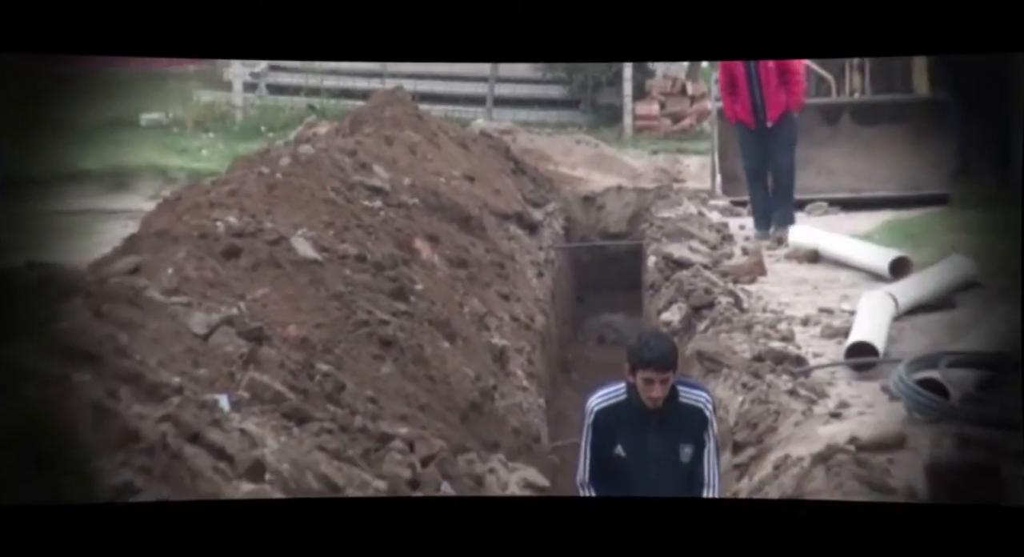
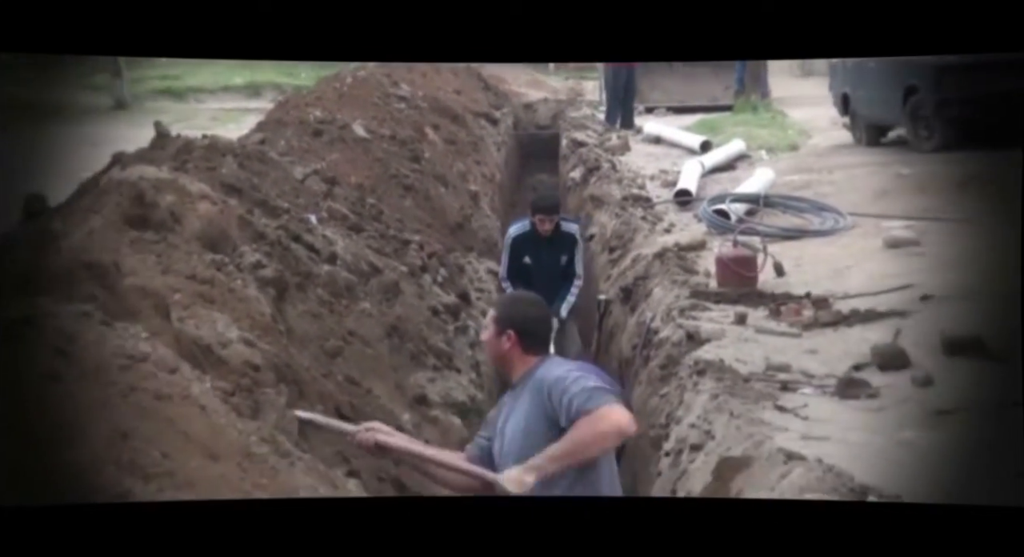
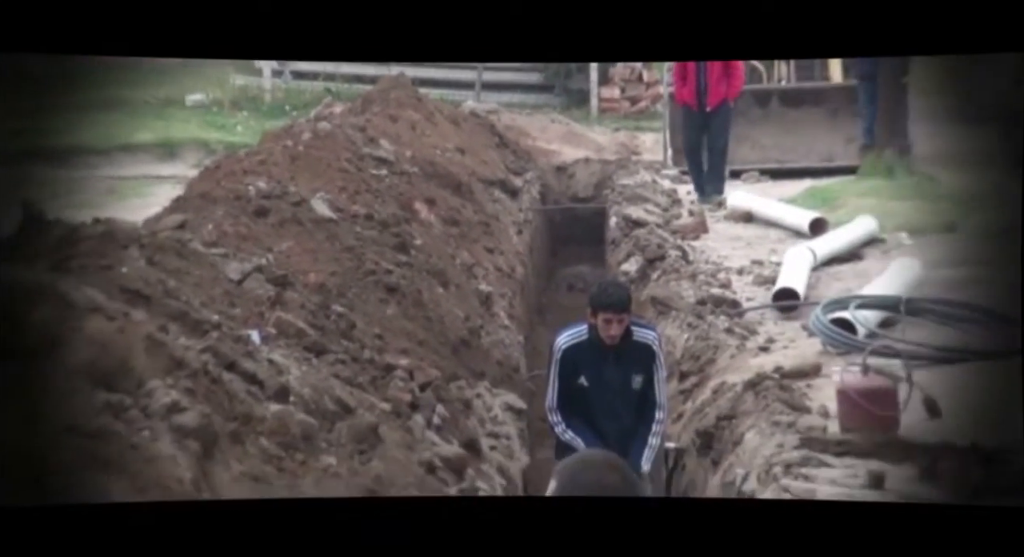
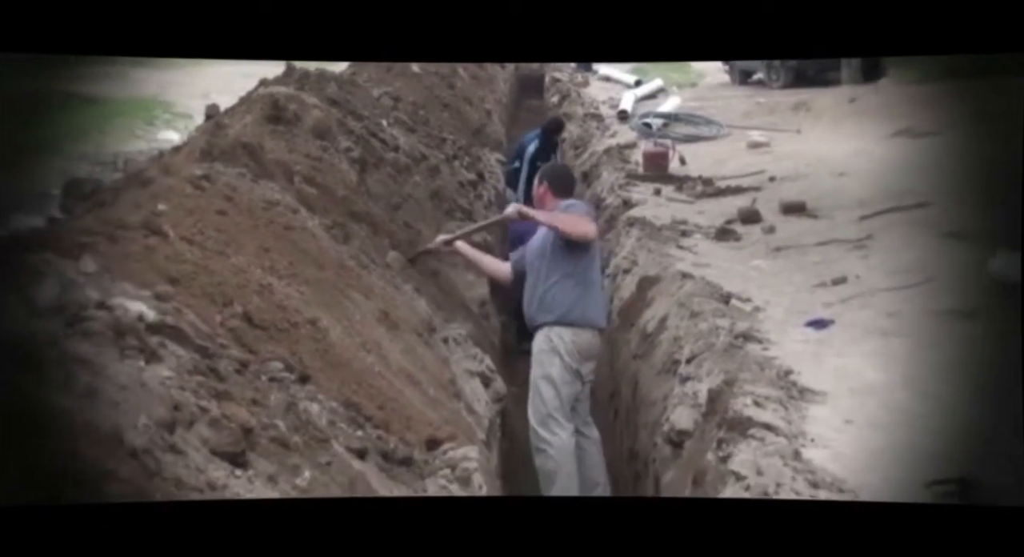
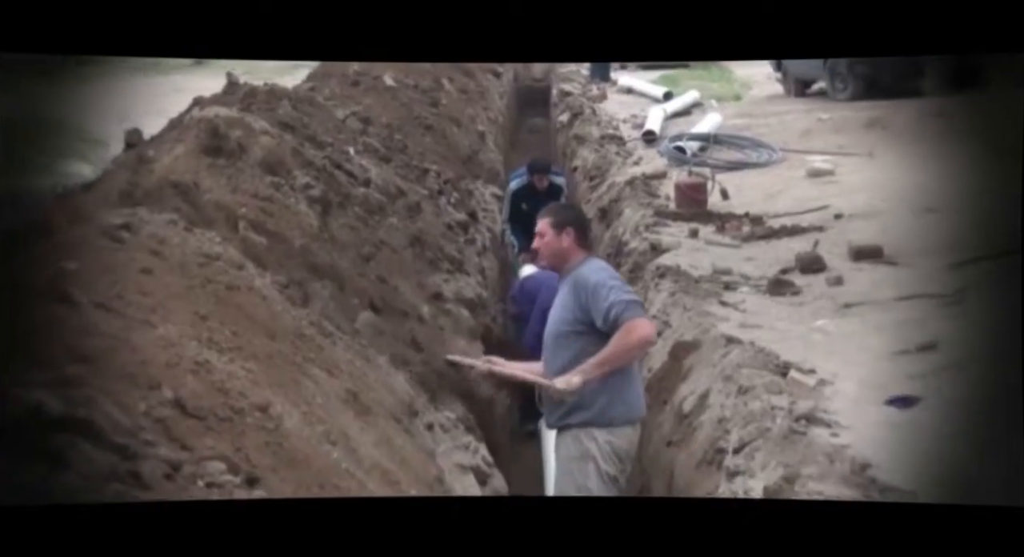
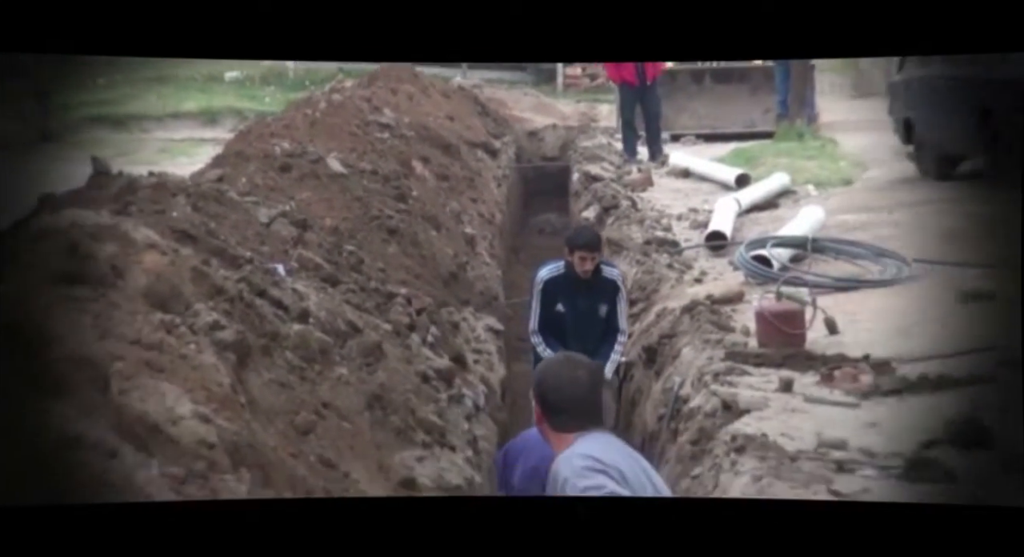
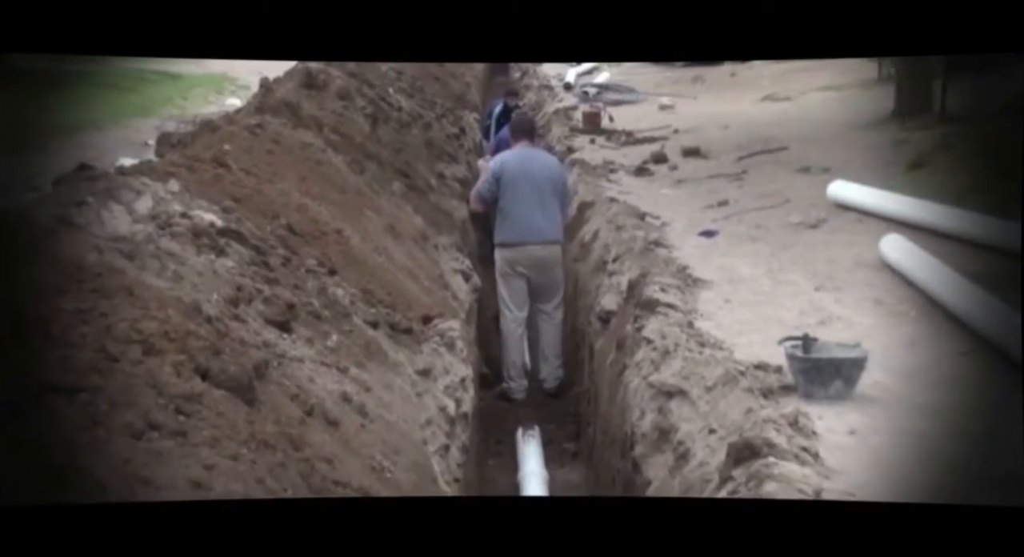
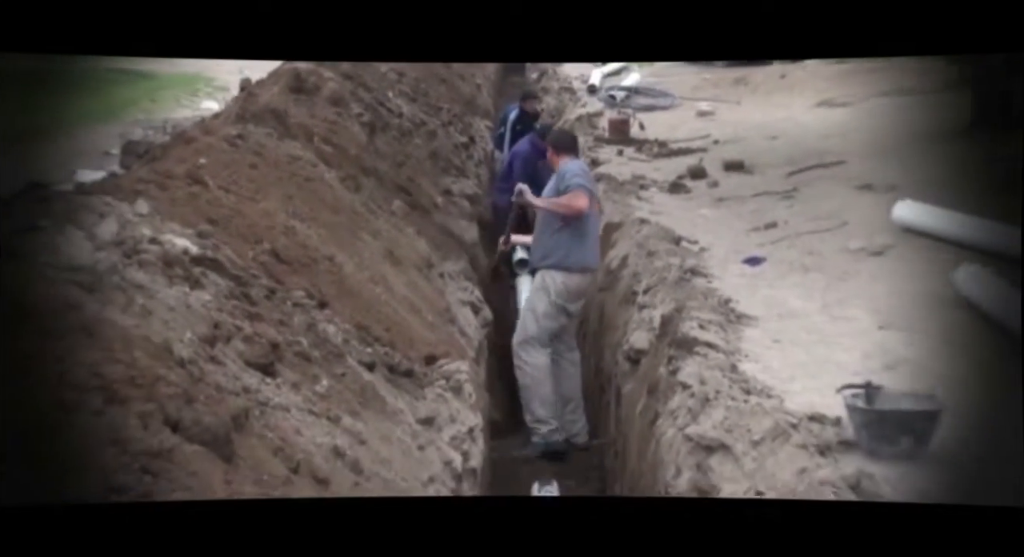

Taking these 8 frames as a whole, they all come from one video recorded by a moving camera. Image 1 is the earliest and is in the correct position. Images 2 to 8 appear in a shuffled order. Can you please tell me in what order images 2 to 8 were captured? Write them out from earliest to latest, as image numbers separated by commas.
3, 6, 2, 5, 4, 8, 7
